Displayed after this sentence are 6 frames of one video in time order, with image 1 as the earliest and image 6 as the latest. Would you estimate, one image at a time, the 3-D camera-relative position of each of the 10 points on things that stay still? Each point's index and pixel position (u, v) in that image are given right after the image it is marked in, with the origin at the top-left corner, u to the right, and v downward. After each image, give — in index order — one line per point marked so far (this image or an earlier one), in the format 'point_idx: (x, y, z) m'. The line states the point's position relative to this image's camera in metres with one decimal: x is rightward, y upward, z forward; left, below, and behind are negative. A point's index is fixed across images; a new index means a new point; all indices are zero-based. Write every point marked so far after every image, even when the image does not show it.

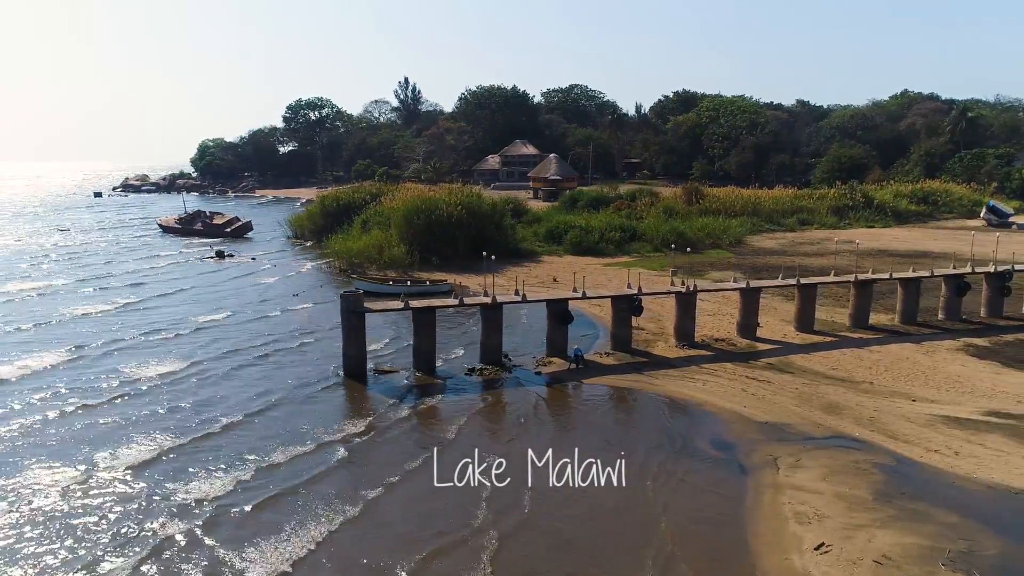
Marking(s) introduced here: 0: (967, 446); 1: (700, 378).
0: (+8.3, -2.9, +12.8) m
1: (+4.5, -2.2, +17.2) m
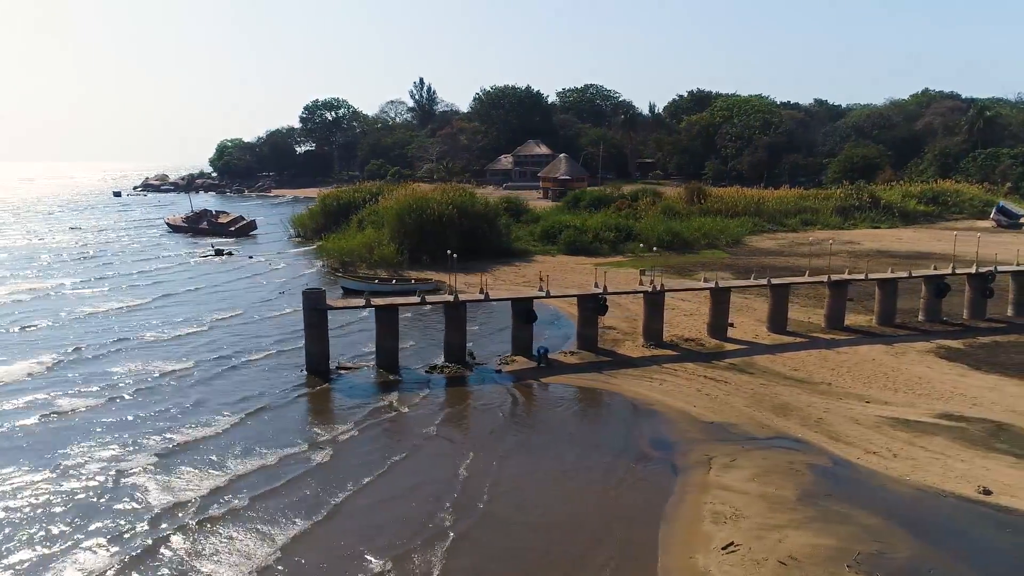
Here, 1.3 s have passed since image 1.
0: (+7.1, -2.9, +12.7) m
1: (+3.5, -2.2, +17.2) m
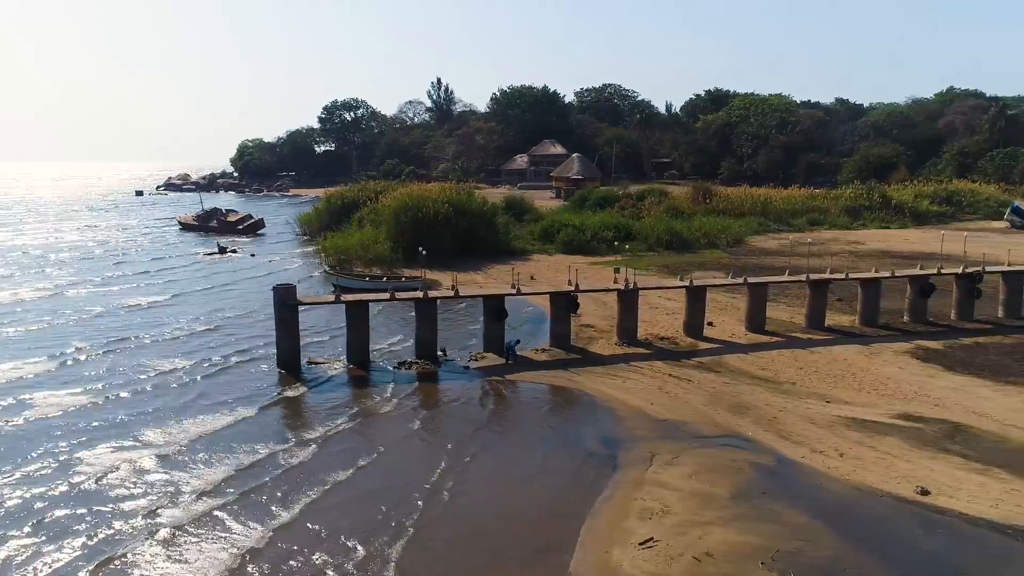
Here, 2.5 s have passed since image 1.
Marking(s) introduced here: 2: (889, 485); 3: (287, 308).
0: (+6.1, -2.9, +12.6) m
1: (+2.7, -2.1, +17.2) m
2: (+6.0, -3.1, +11.2) m
3: (-6.0, -0.5, +18.7) m
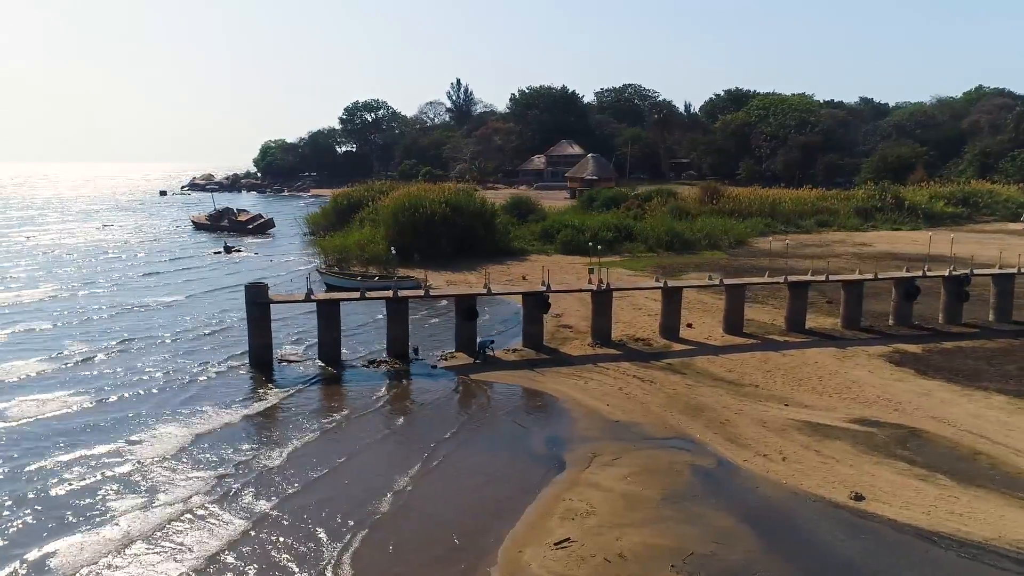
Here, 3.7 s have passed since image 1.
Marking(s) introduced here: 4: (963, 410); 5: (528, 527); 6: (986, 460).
0: (+5.1, -2.9, +12.4) m
1: (+1.8, -2.1, +17.2) m
2: (+4.9, -3.2, +11.1) m
3: (-6.8, -0.5, +19.0) m
4: (+9.1, -2.4, +14.2) m
5: (+0.2, -3.5, +10.2) m
6: (+8.0, -2.9, +12.0) m
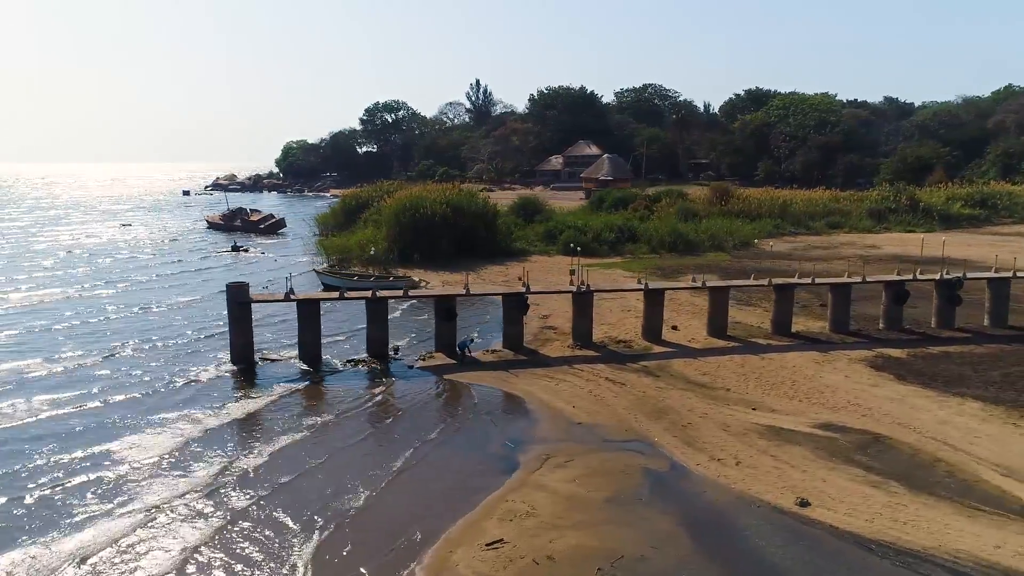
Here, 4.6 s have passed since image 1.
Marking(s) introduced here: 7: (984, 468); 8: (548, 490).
0: (+4.3, -2.9, +12.3) m
1: (+1.2, -2.2, +17.1) m
2: (+4.0, -3.2, +11.0) m
3: (-7.3, -0.5, +19.3) m
4: (+8.3, -2.5, +13.9) m
5: (-0.7, -3.5, +10.3) m
6: (+7.2, -3.0, +11.8) m
7: (+7.8, -3.0, +11.7) m
8: (+0.6, -3.2, +11.2) m
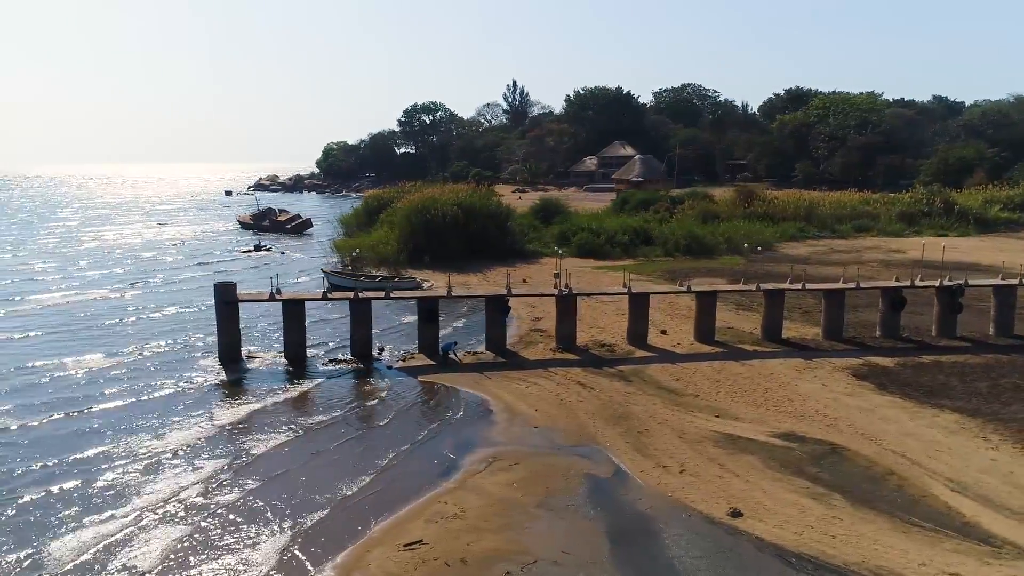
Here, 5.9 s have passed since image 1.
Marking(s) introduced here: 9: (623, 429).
0: (+3.3, -3.0, +12.1) m
1: (+0.5, -2.2, +17.2) m
2: (+3.0, -3.3, +10.8) m
3: (-7.8, -0.5, +19.8) m
4: (+7.4, -2.7, +13.5) m
5: (-1.8, -3.6, +10.4) m
6: (+6.2, -3.1, +11.4) m
7: (+6.8, -3.1, +11.3) m
8: (-0.4, -3.3, +11.3) m
9: (+2.2, -2.8, +13.8) m
